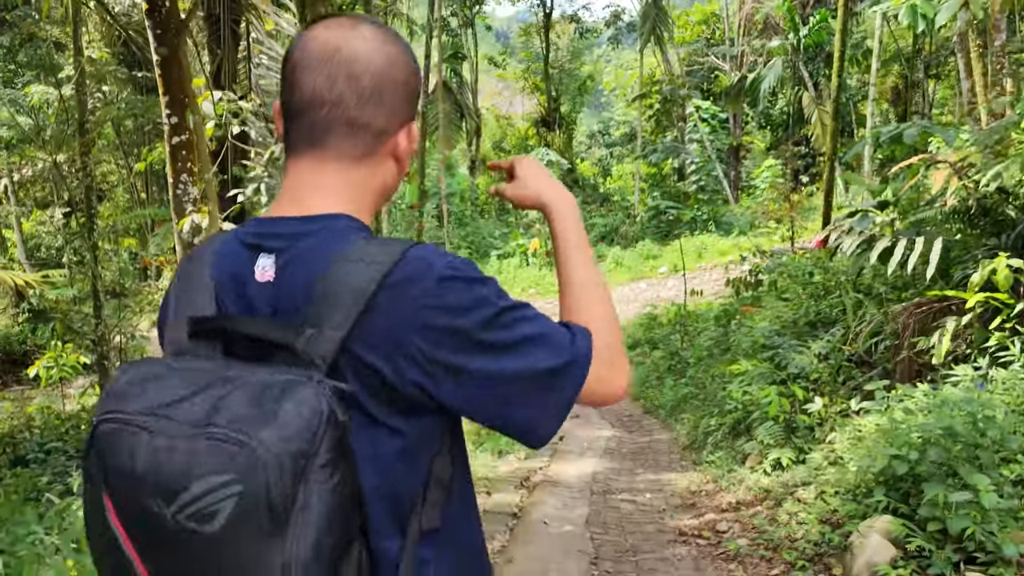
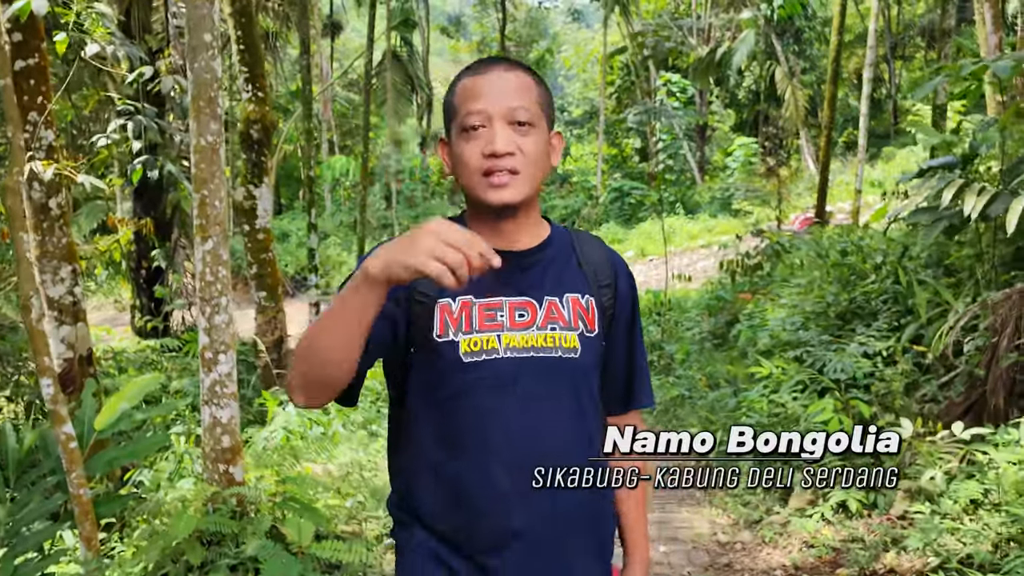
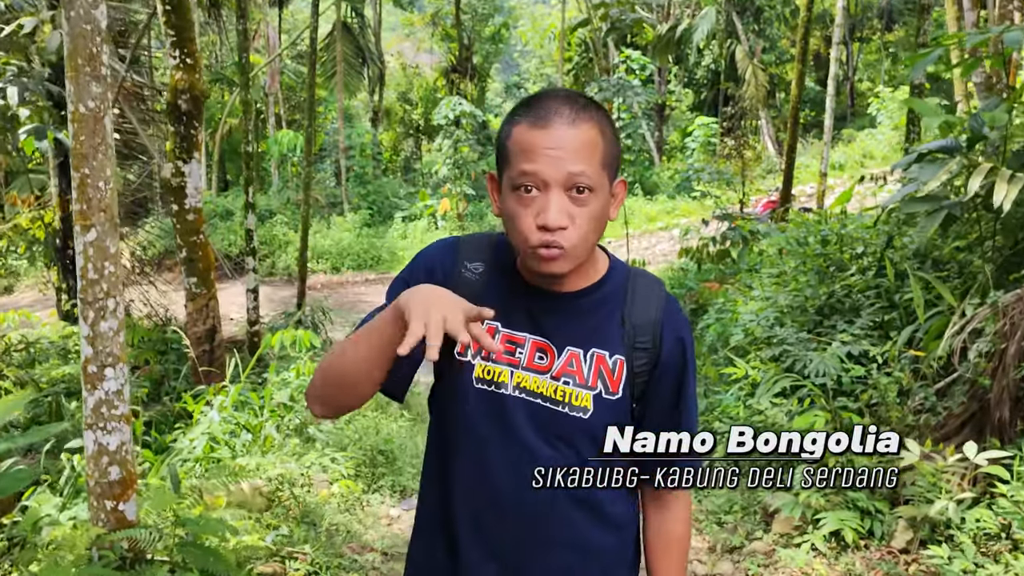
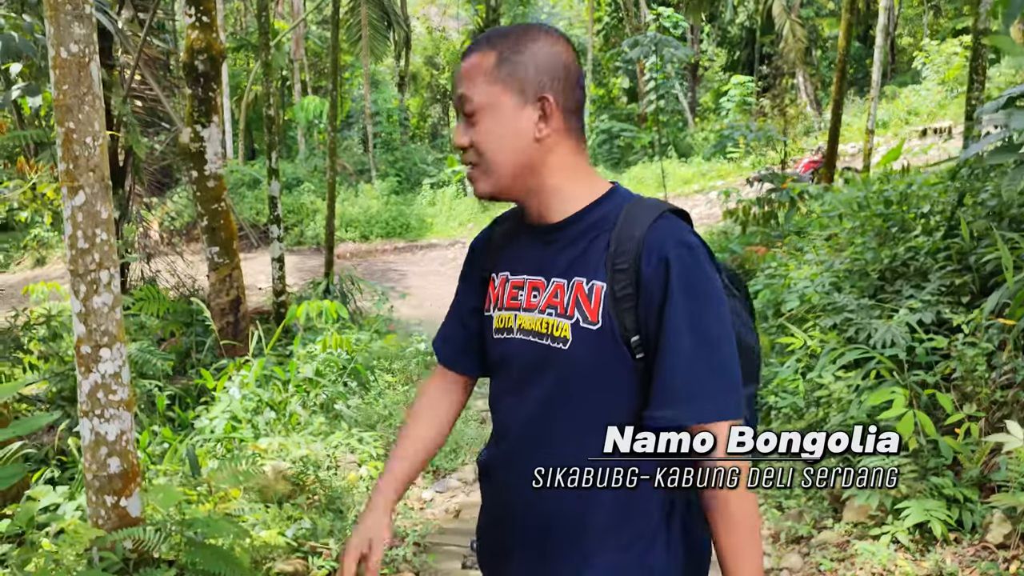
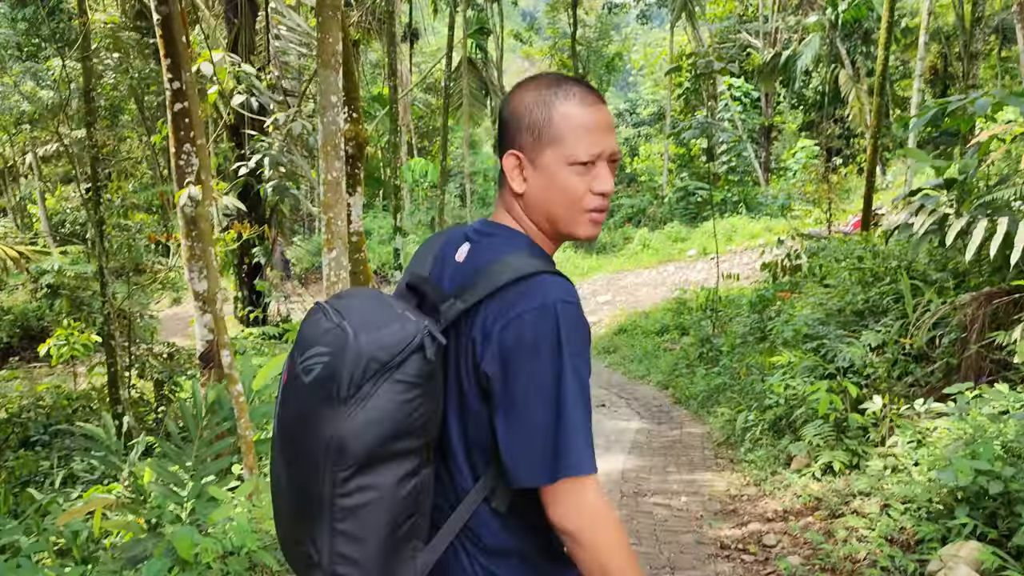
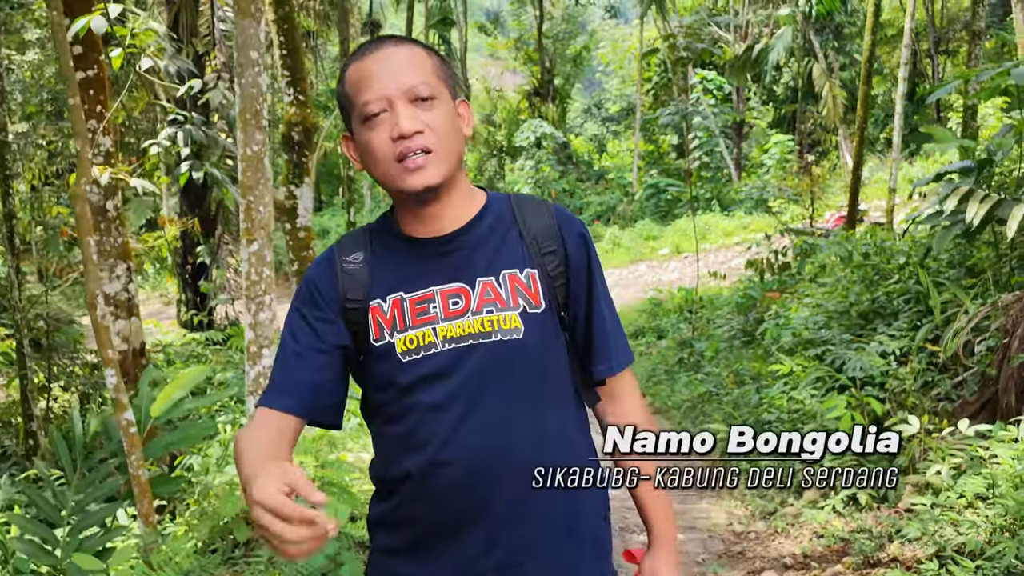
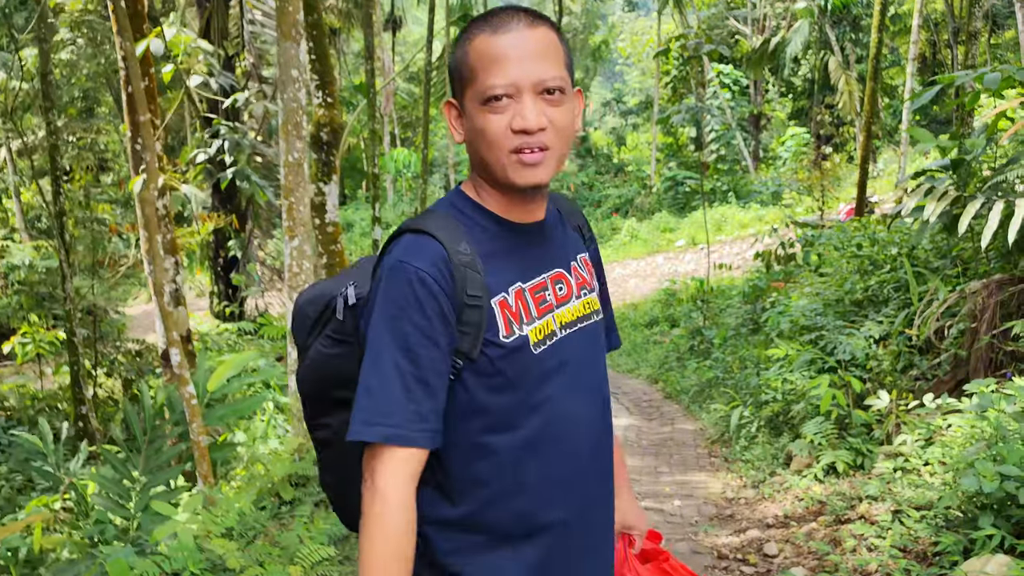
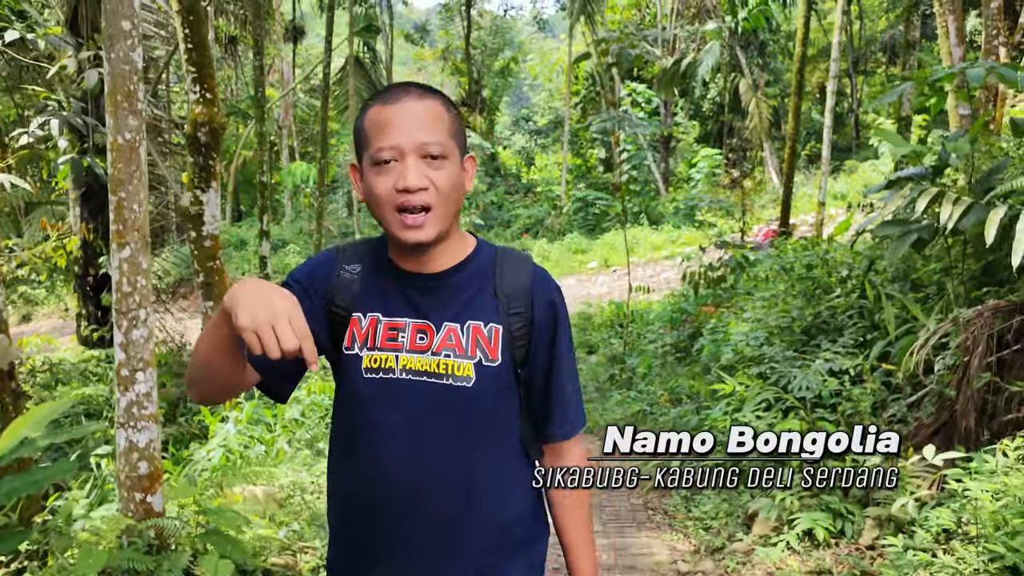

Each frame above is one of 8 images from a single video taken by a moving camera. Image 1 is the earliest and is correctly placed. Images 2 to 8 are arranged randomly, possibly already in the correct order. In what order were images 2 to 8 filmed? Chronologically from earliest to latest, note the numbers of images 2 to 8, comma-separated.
5, 7, 6, 2, 8, 3, 4
